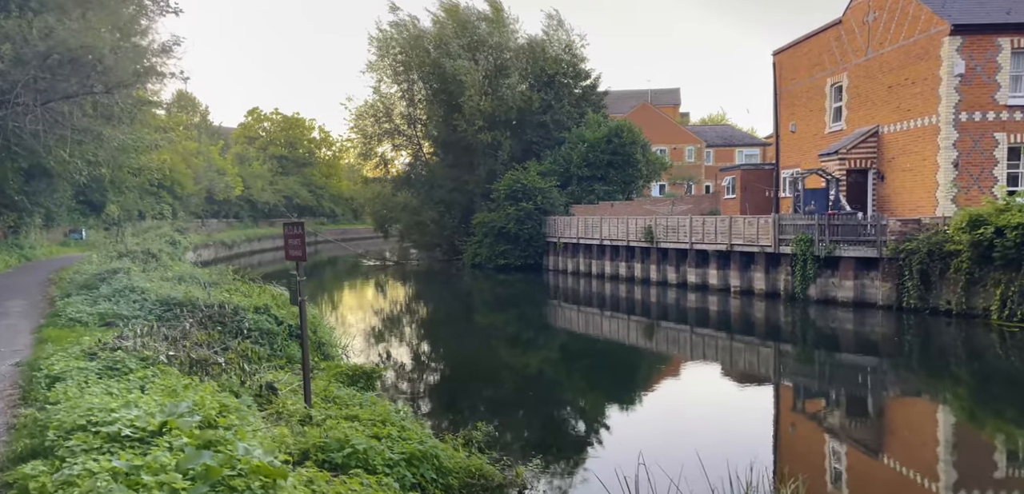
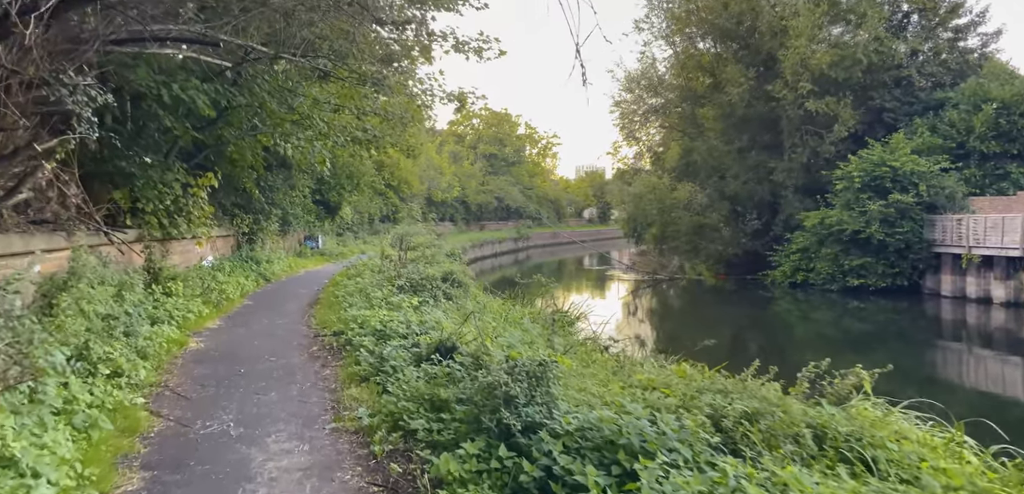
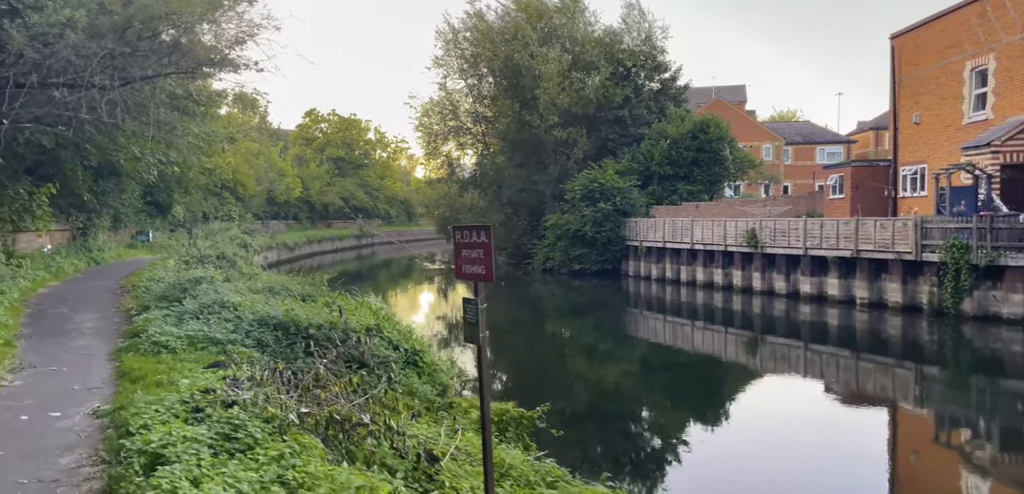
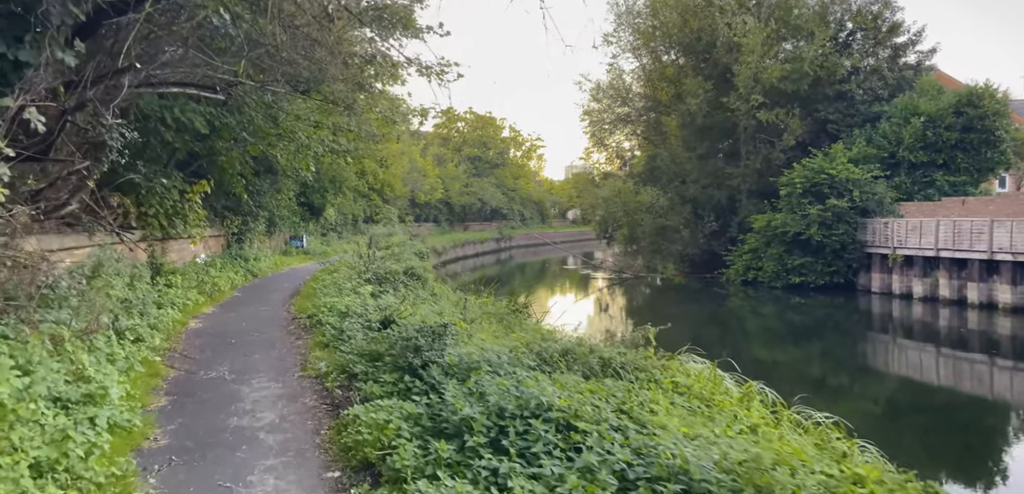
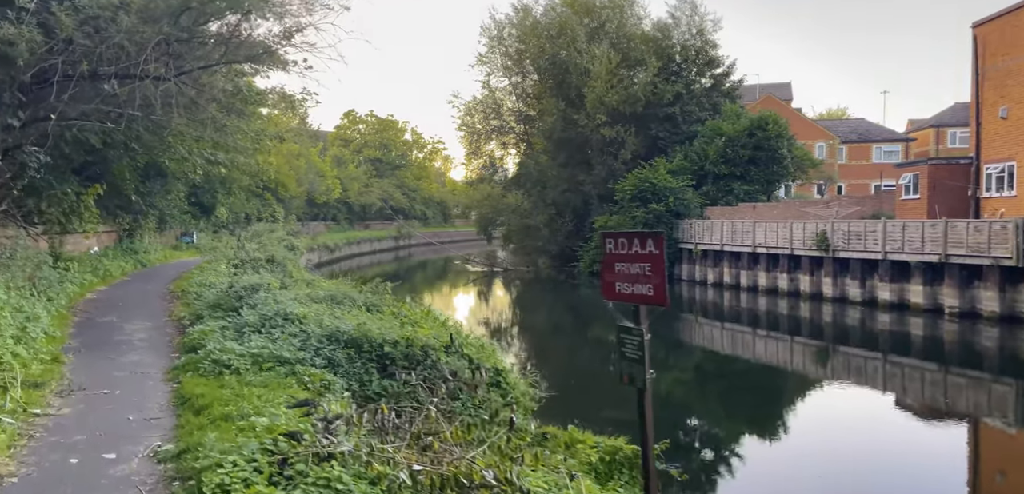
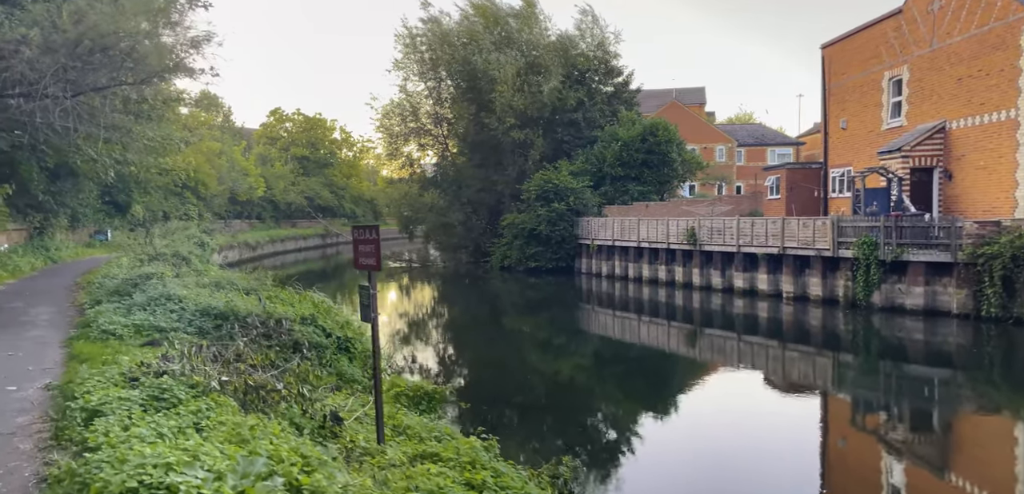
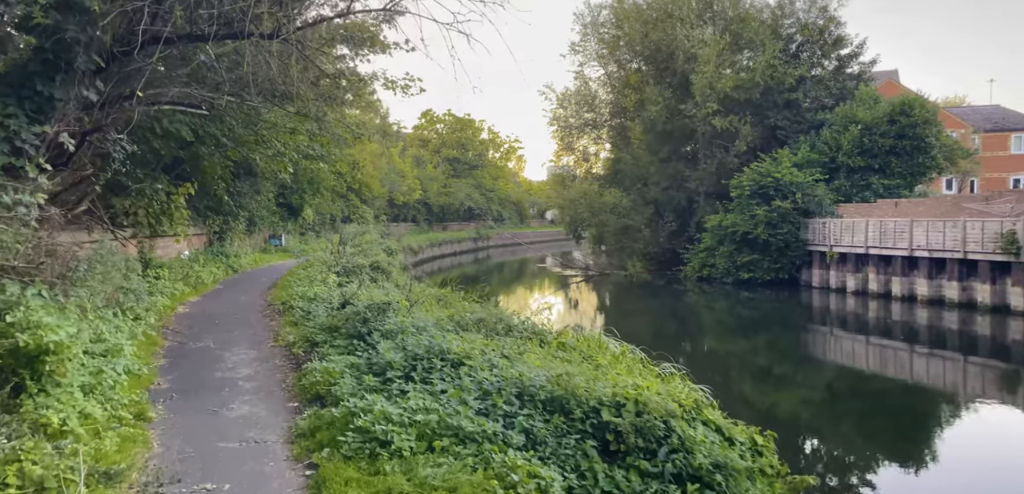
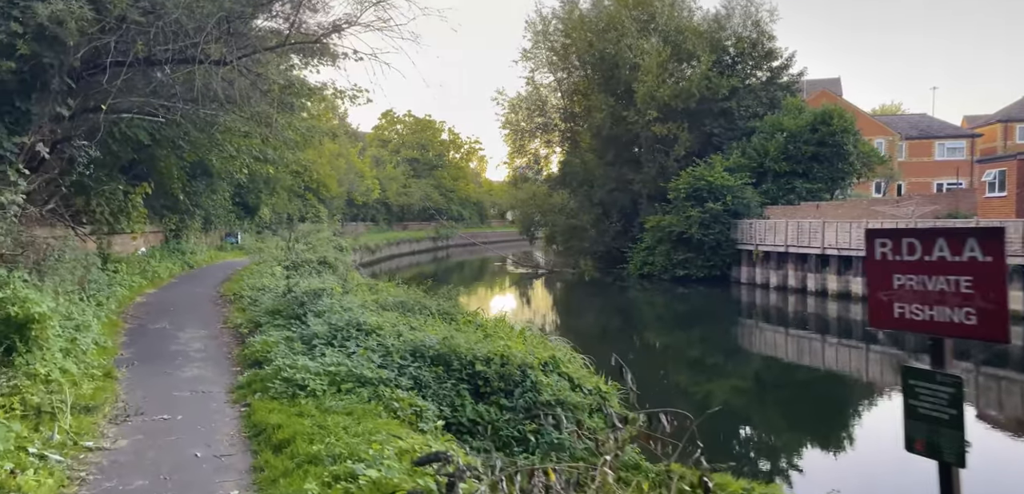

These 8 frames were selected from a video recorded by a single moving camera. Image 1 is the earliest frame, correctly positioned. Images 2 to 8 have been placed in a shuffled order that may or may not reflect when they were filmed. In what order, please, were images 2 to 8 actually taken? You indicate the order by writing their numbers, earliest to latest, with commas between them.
6, 3, 5, 8, 7, 4, 2
